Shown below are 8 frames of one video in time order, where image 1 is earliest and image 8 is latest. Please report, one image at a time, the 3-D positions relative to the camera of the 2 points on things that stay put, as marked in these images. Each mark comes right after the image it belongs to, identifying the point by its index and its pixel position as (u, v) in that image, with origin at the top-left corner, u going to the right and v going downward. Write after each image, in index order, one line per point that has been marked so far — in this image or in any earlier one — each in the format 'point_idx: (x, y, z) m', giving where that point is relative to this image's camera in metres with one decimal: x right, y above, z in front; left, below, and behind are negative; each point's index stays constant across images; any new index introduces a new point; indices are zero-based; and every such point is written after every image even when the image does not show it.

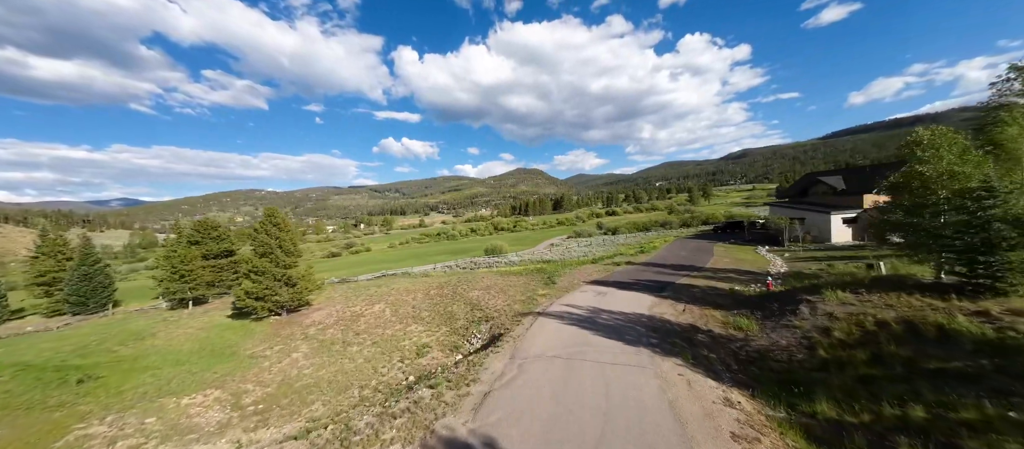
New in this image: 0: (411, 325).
0: (-5.6, -5.6, +17.1) m
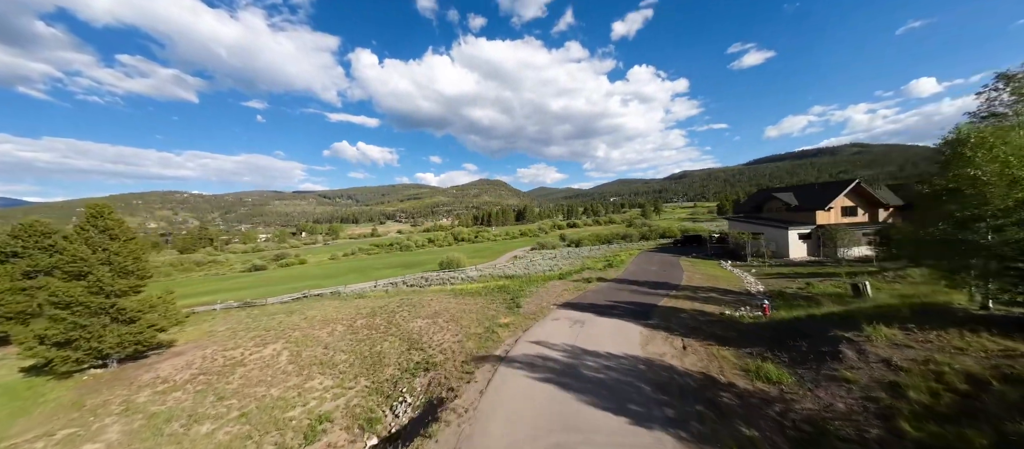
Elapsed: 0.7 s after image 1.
0: (-7.6, -5.9, +11.9) m
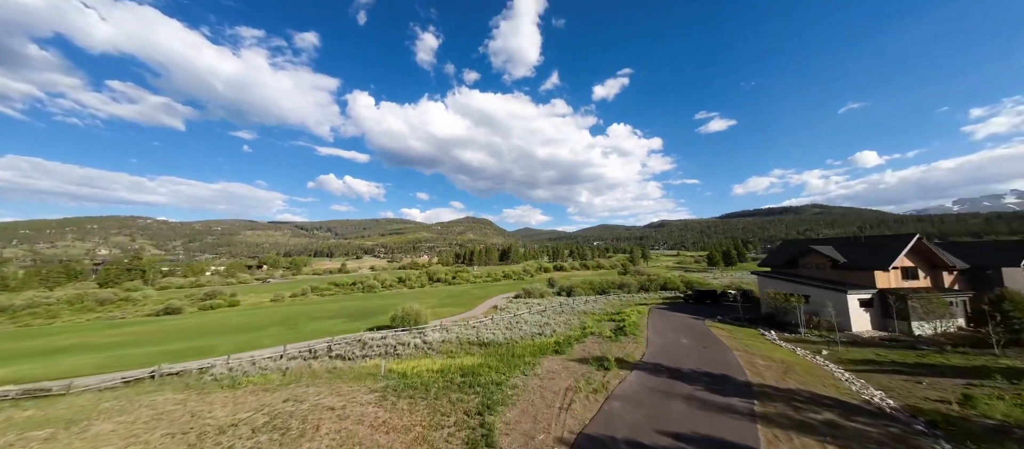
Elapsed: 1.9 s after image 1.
0: (-8.4, -6.4, +2.7) m
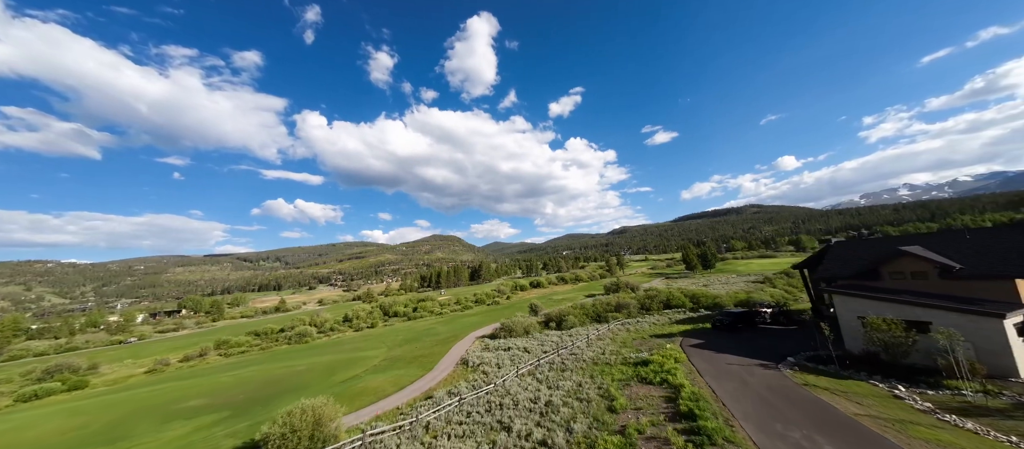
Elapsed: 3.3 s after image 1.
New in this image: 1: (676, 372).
0: (-7.1, -6.8, -8.9) m
1: (+9.8, -9.0, +19.0) m
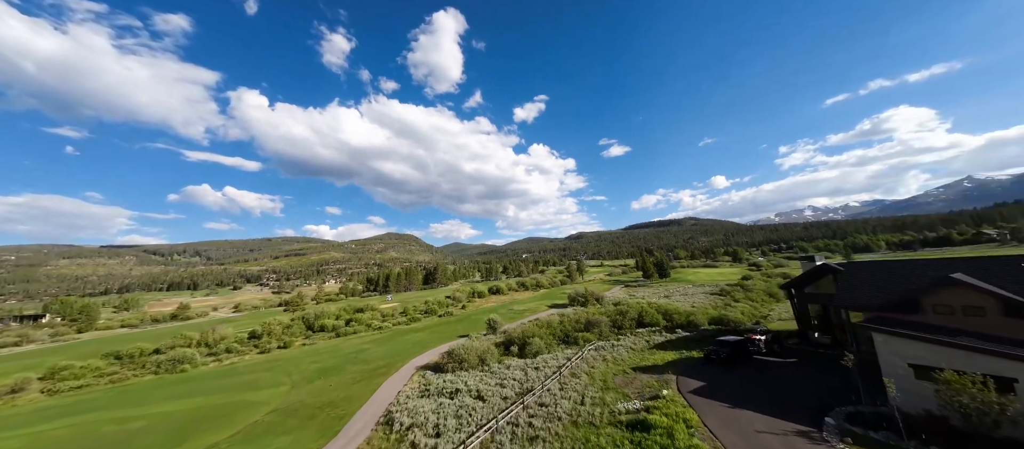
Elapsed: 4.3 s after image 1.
0: (-5.5, -6.4, -16.8) m
1: (+7.5, -9.4, +13.1) m
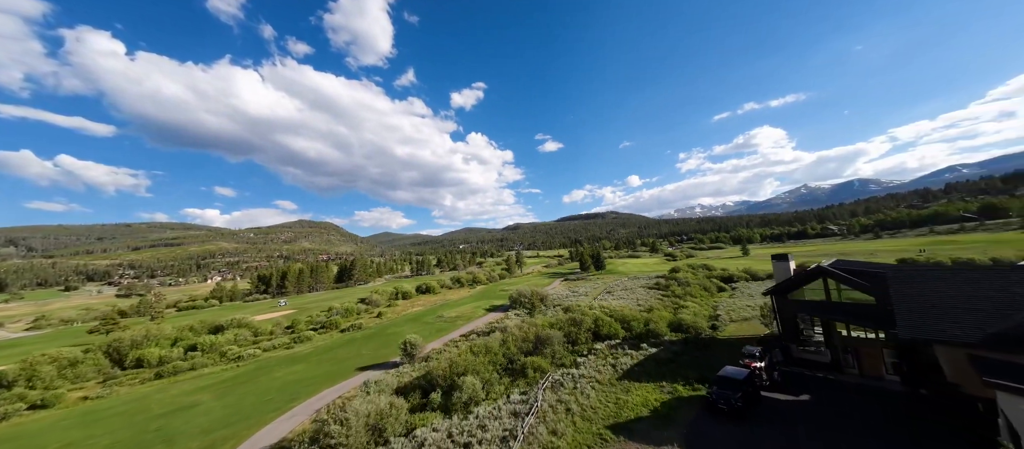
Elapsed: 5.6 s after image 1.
0: (-0.8, -7.0, -27.5) m
1: (+5.7, -9.2, +4.5) m
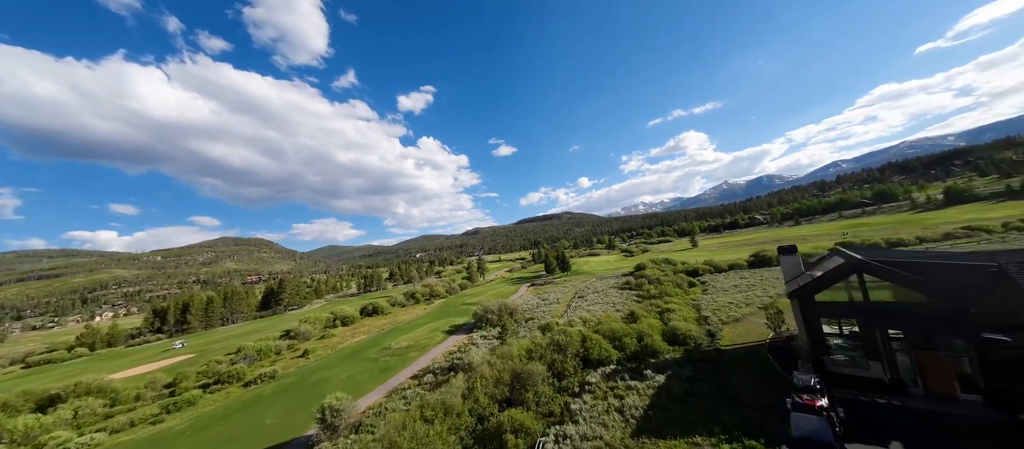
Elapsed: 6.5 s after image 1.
0: (+4.4, -6.3, -34.8) m
1: (+6.6, -8.7, -2.3) m
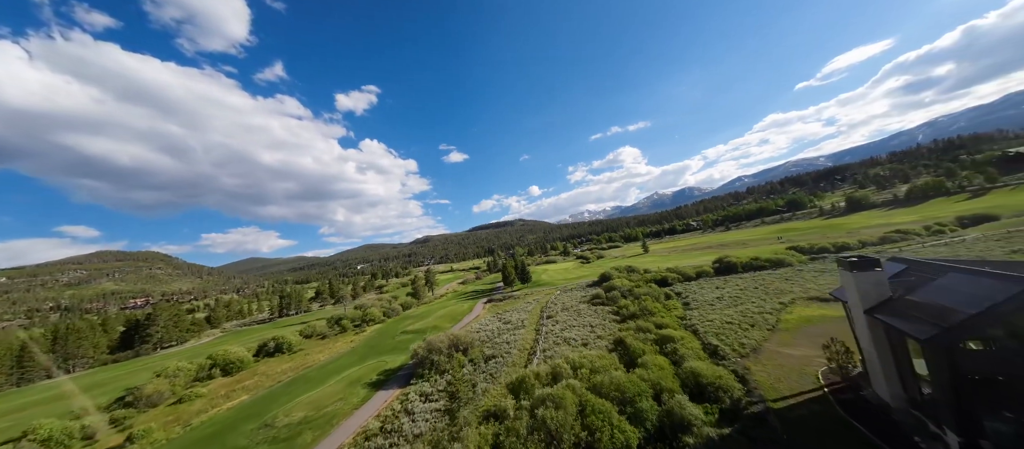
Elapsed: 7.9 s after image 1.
0: (+11.3, -5.0, -44.6) m
1: (+8.7, -8.2, -12.2) m
